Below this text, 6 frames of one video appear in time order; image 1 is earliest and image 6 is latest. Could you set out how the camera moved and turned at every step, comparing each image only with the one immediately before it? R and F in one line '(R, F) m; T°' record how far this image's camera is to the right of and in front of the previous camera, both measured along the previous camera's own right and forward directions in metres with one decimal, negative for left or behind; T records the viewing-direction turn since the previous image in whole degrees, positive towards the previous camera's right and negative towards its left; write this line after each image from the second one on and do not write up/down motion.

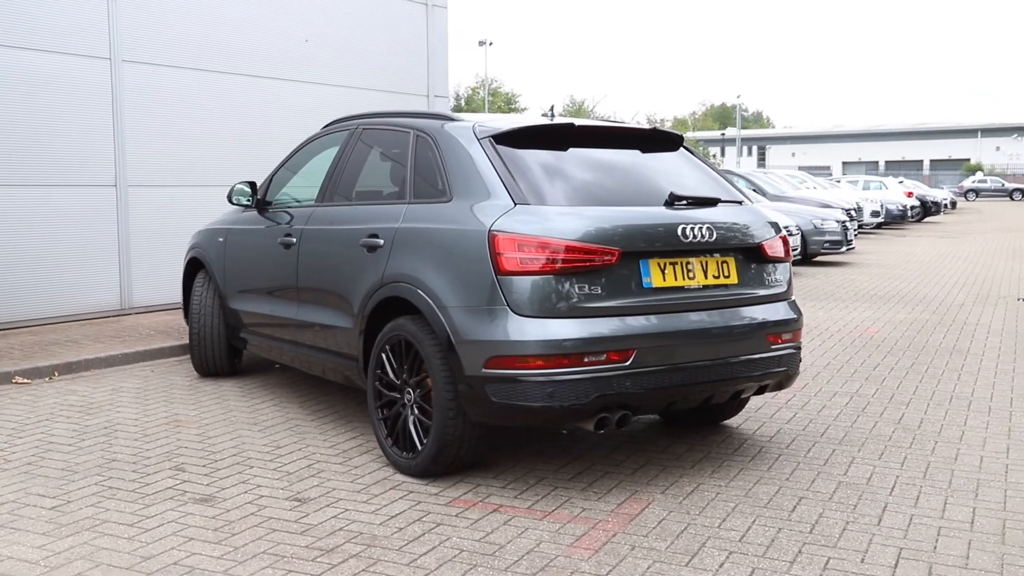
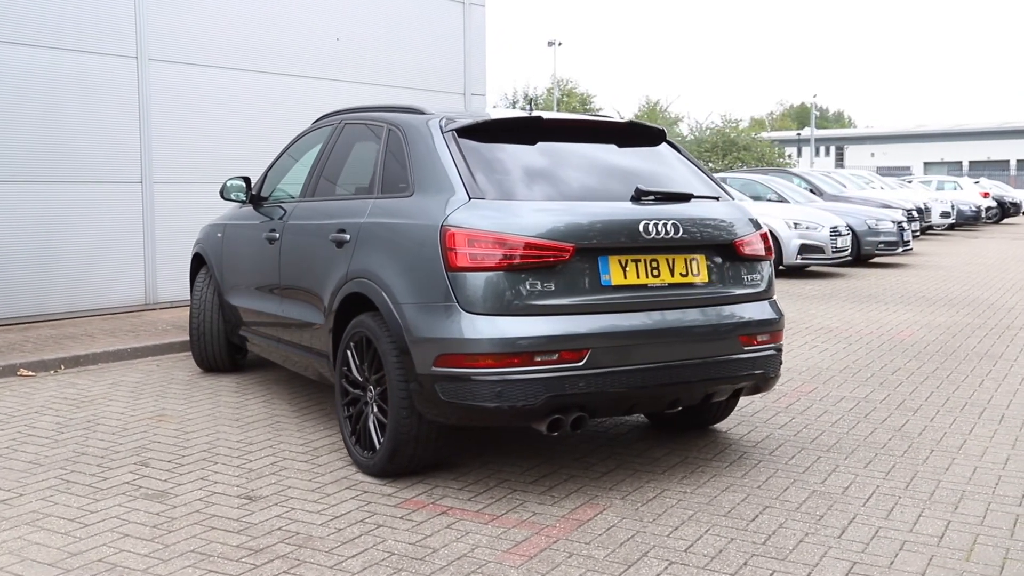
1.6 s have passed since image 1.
(+0.5, +0.1) m; -4°
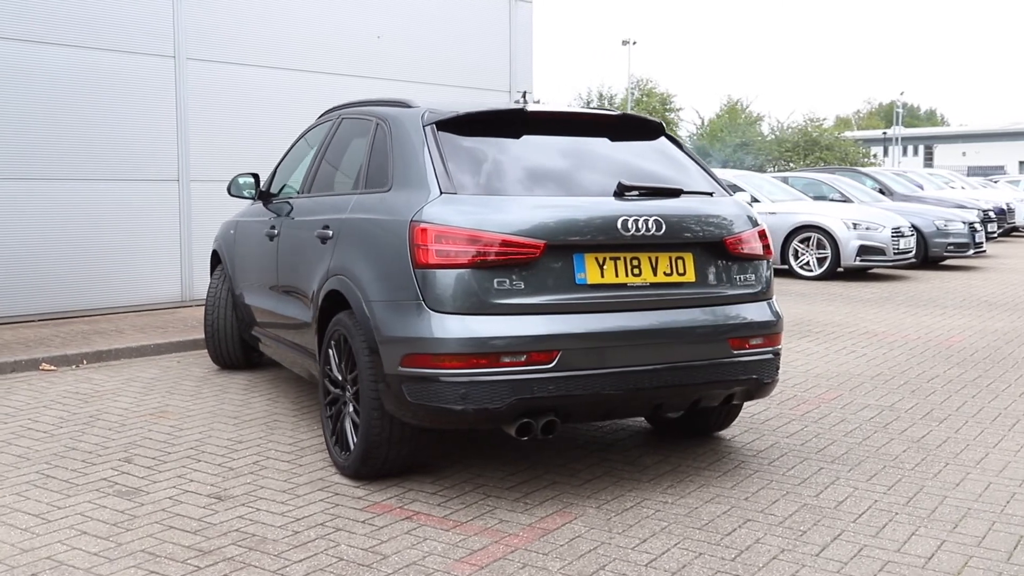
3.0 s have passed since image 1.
(+0.4, +0.2) m; -4°
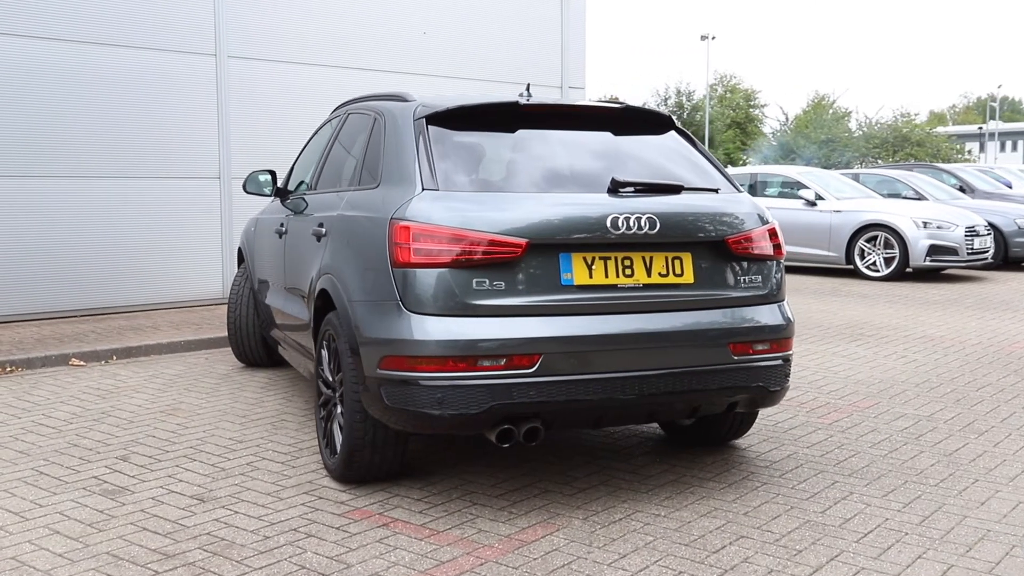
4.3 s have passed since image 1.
(+0.4, +0.2) m; -5°
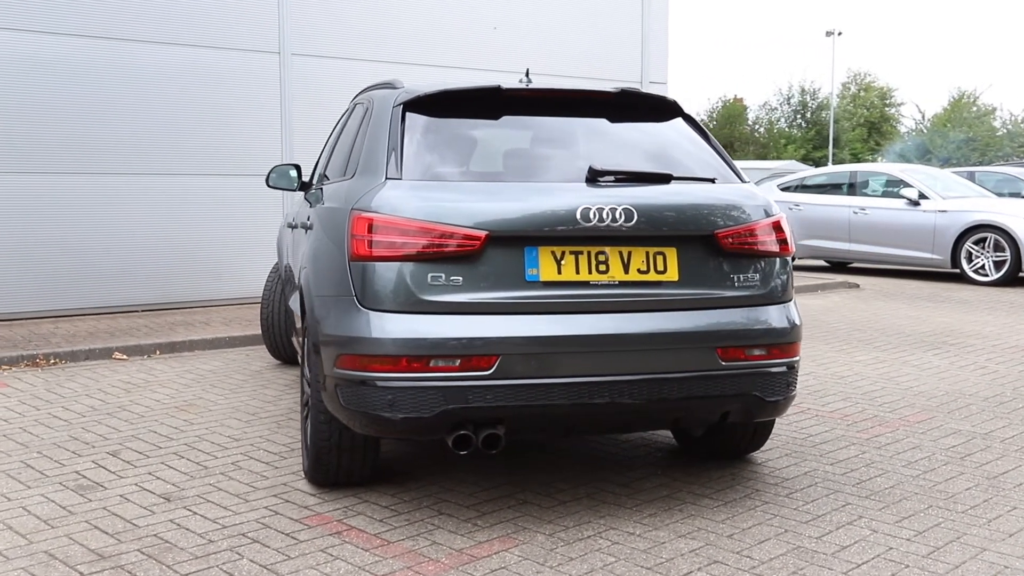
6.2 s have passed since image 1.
(+0.6, +0.3) m; -7°
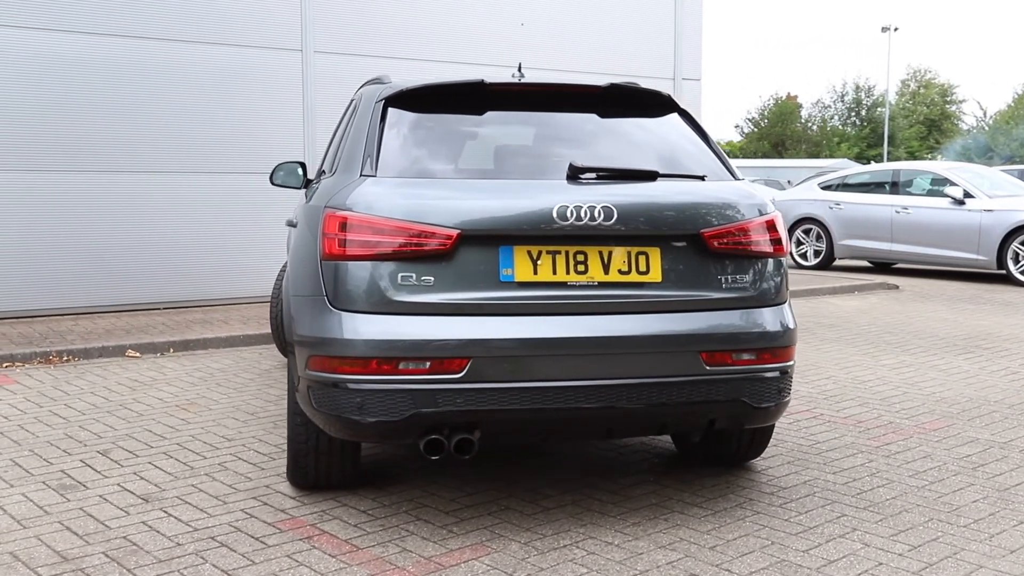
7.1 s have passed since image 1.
(+0.3, +0.1) m; -3°
